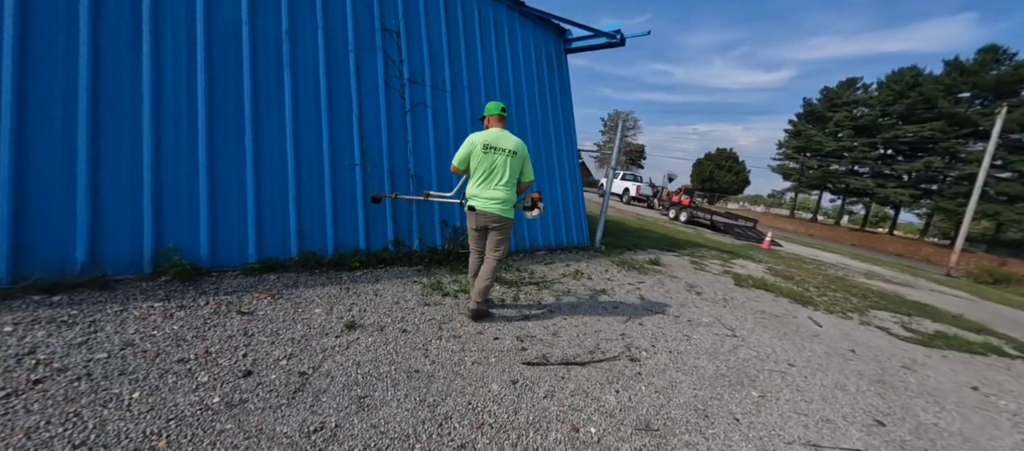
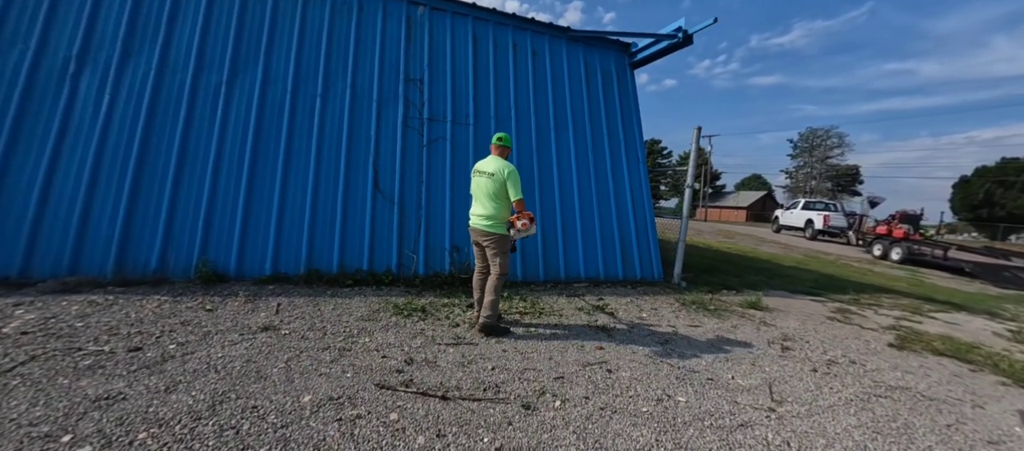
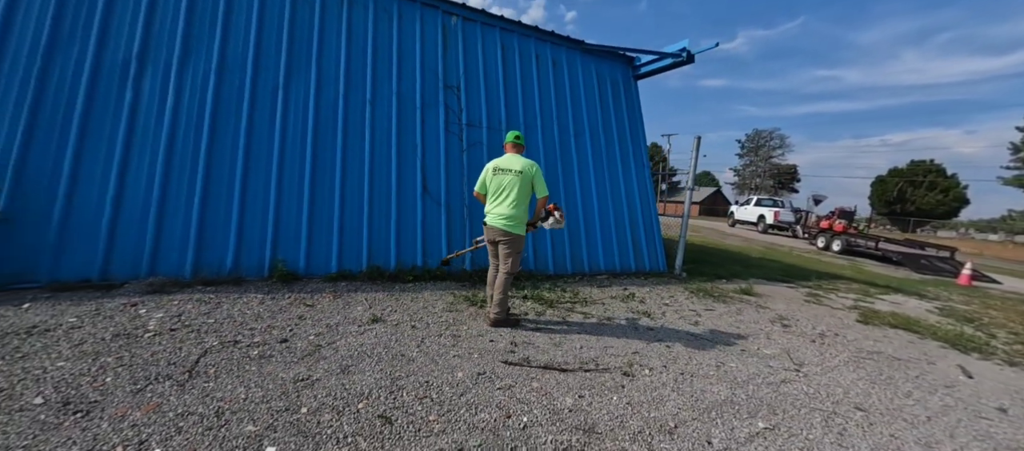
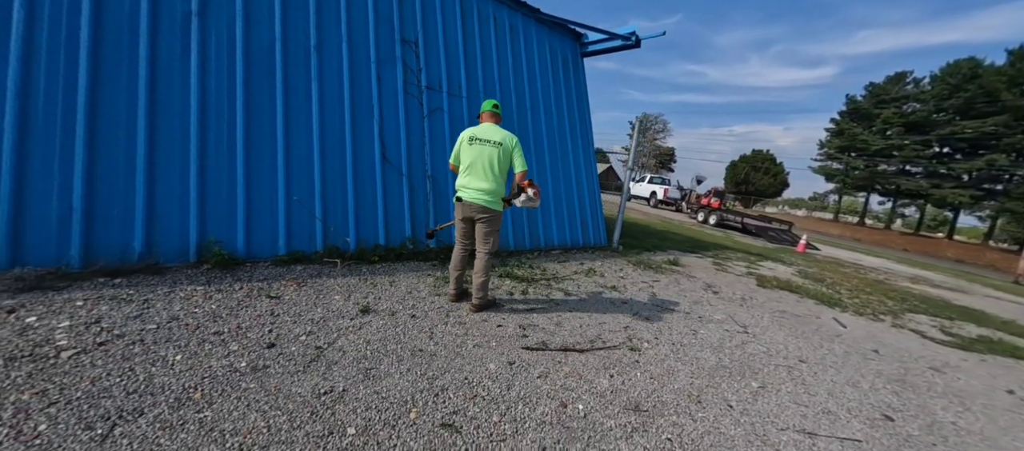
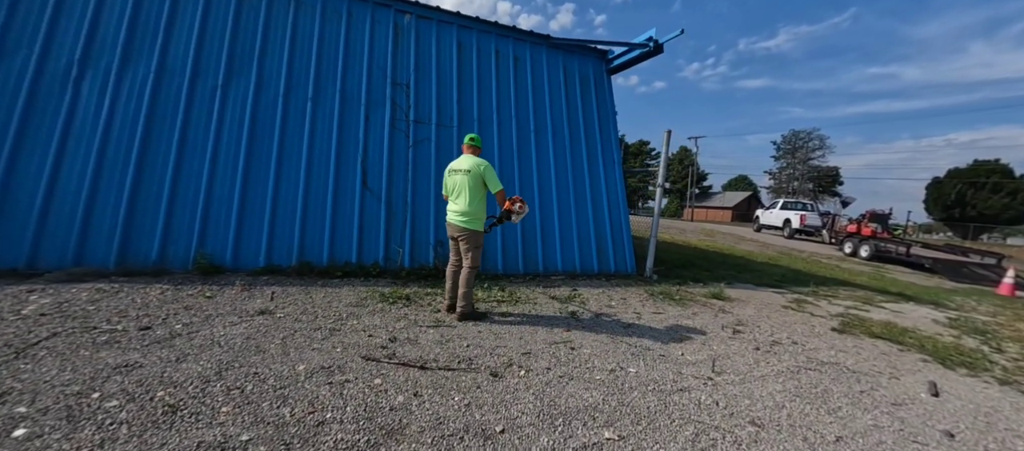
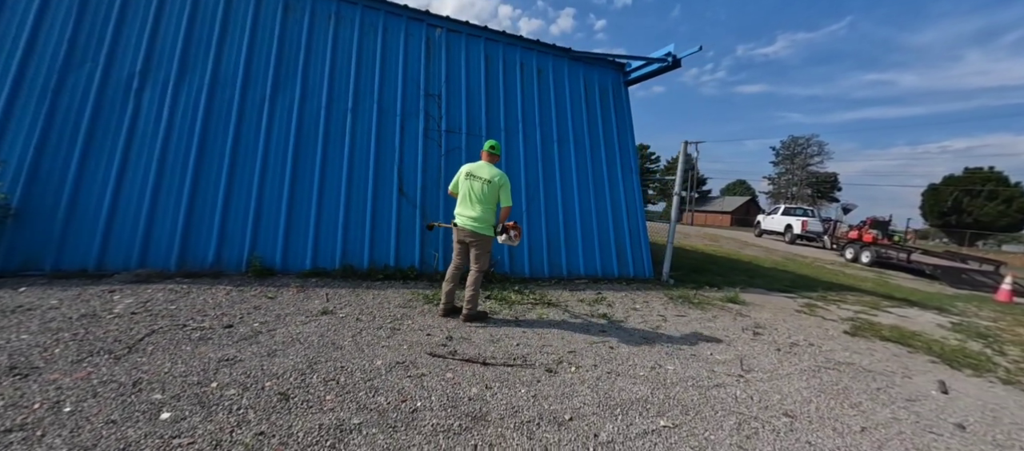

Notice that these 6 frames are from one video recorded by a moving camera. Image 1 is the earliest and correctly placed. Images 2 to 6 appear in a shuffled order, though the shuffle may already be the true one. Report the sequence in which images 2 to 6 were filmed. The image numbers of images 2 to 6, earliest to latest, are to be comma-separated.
4, 3, 6, 5, 2
